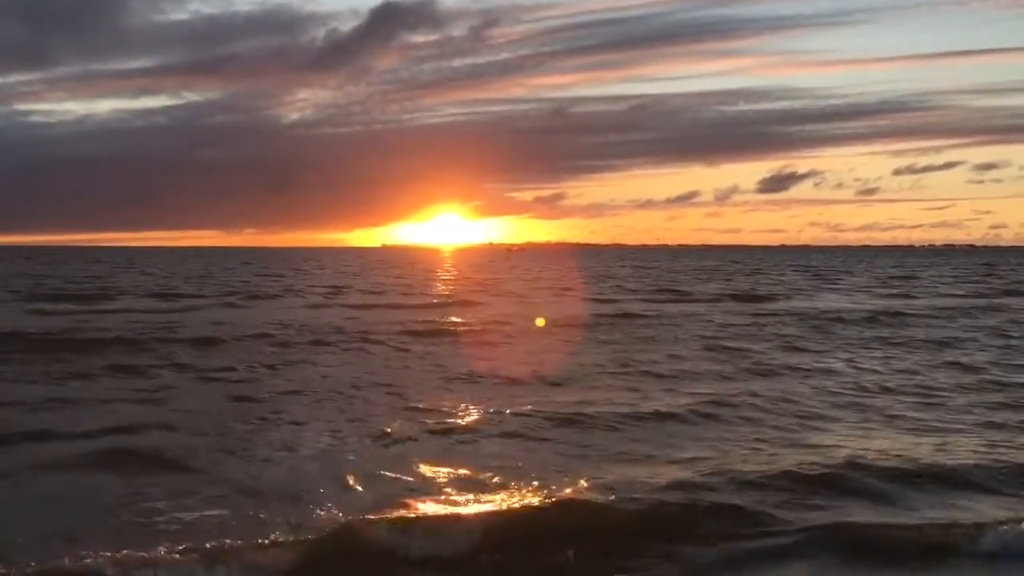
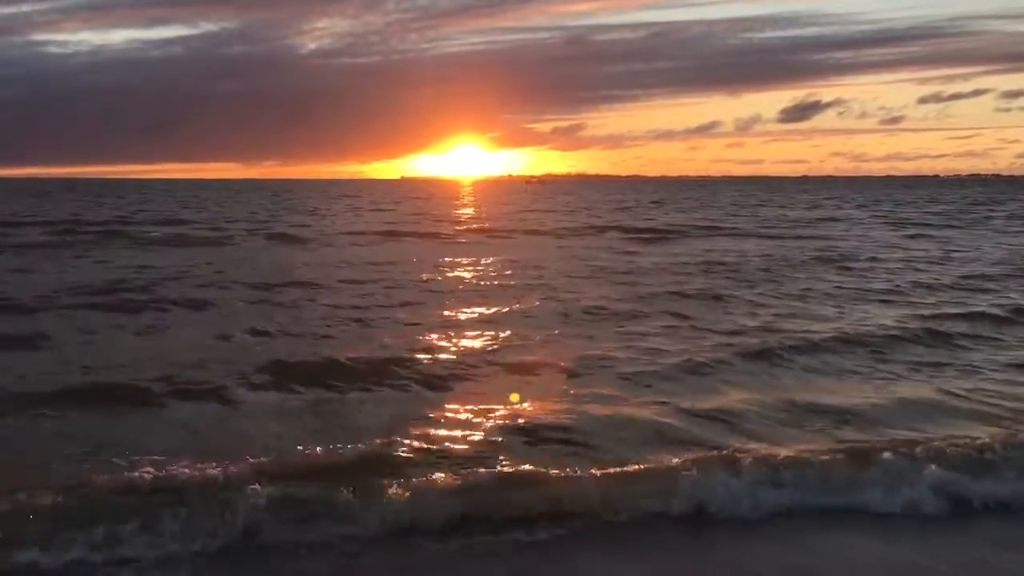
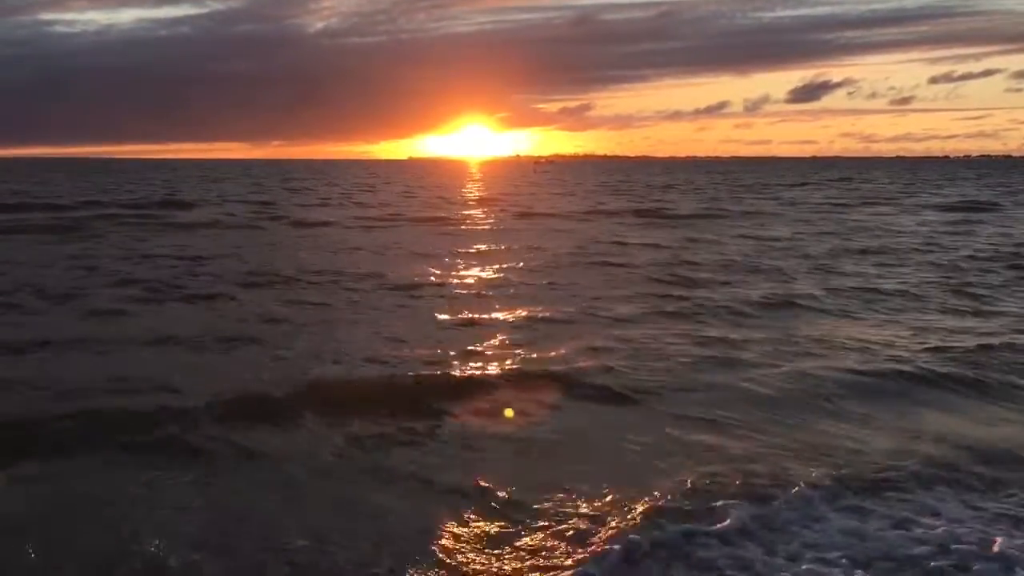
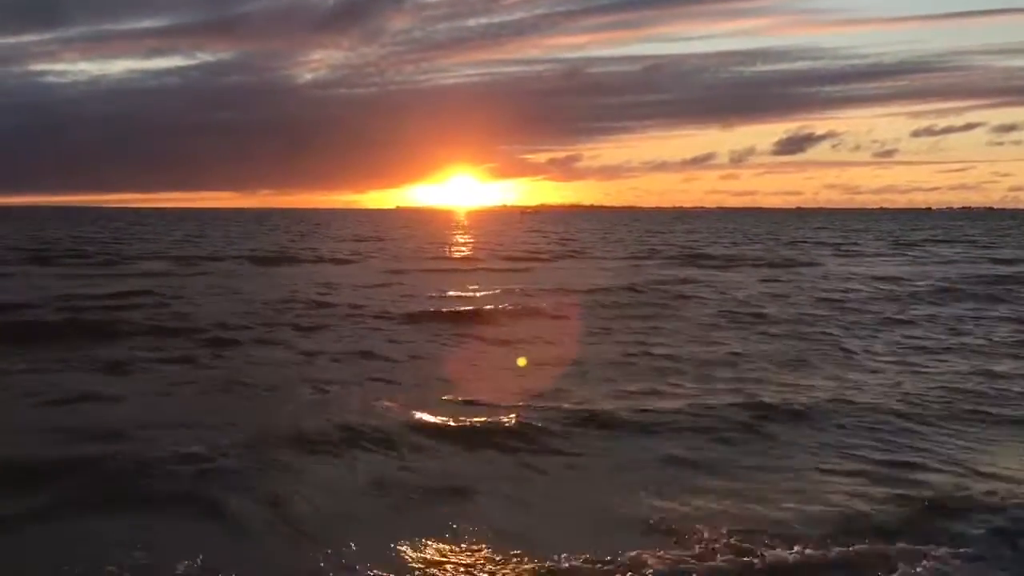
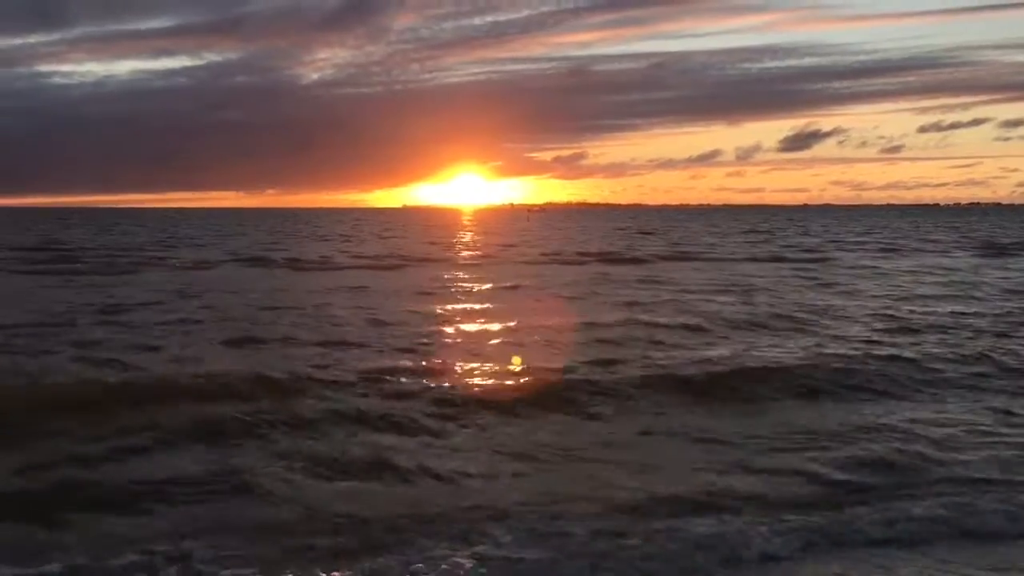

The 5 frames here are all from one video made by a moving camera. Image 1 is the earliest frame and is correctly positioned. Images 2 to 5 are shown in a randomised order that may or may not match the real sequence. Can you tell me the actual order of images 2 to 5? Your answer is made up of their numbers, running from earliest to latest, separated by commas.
4, 5, 2, 3
